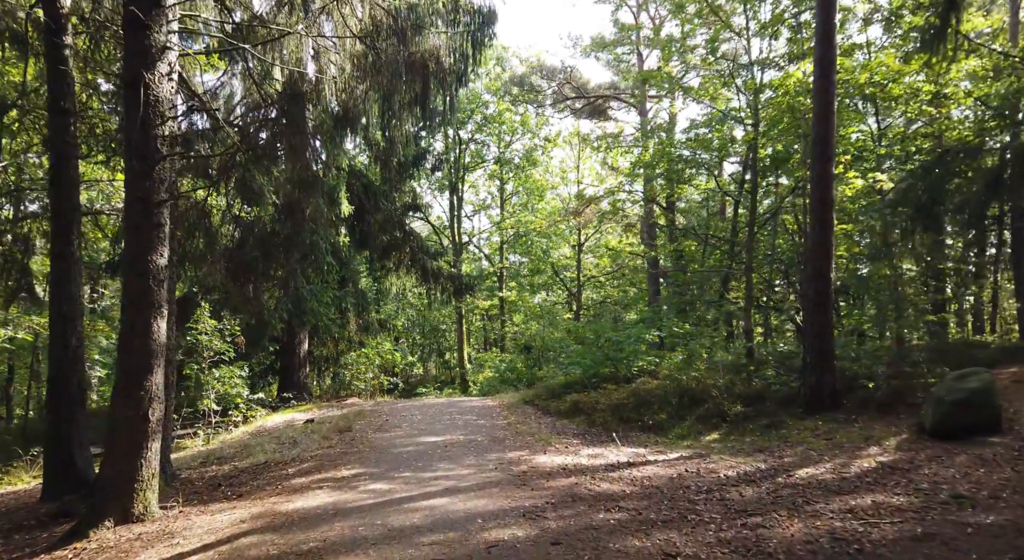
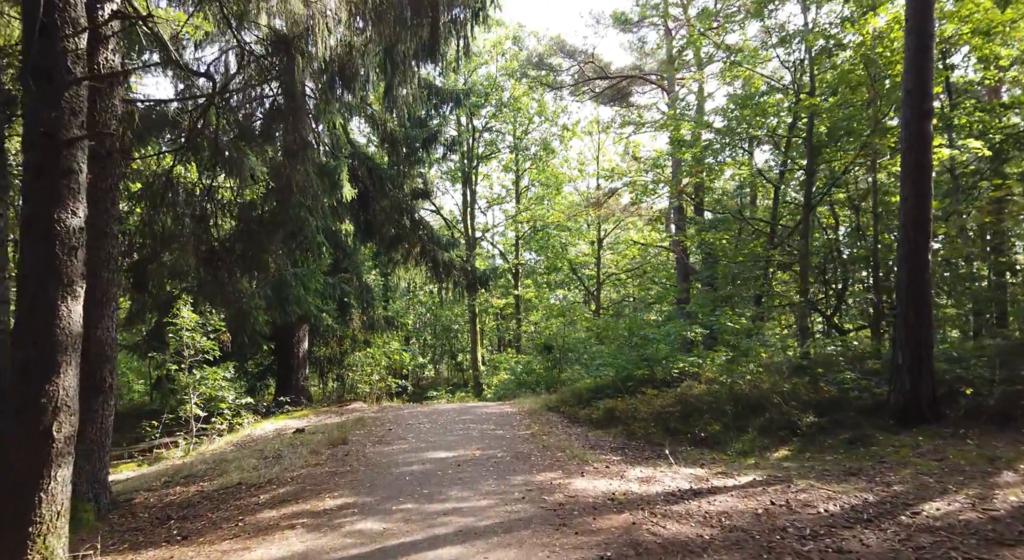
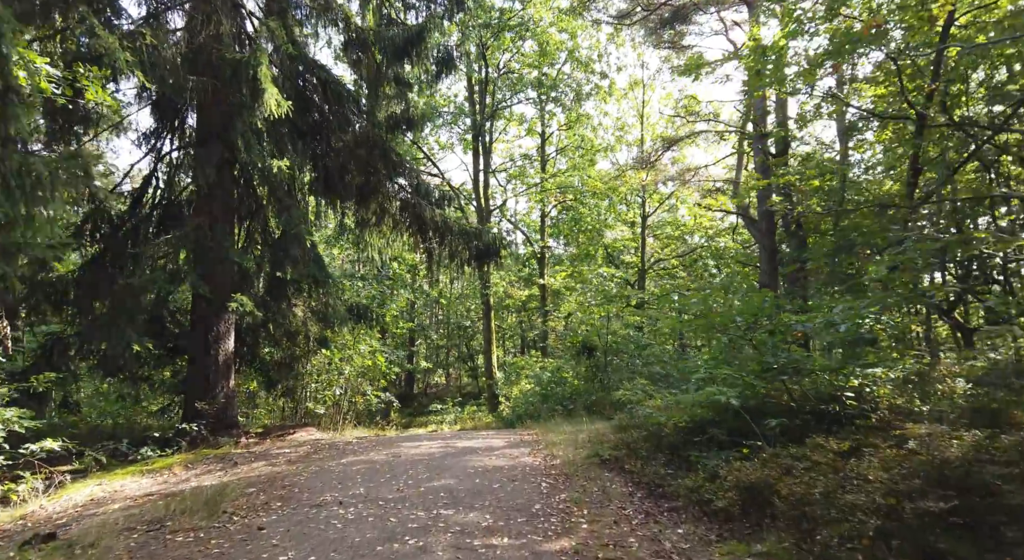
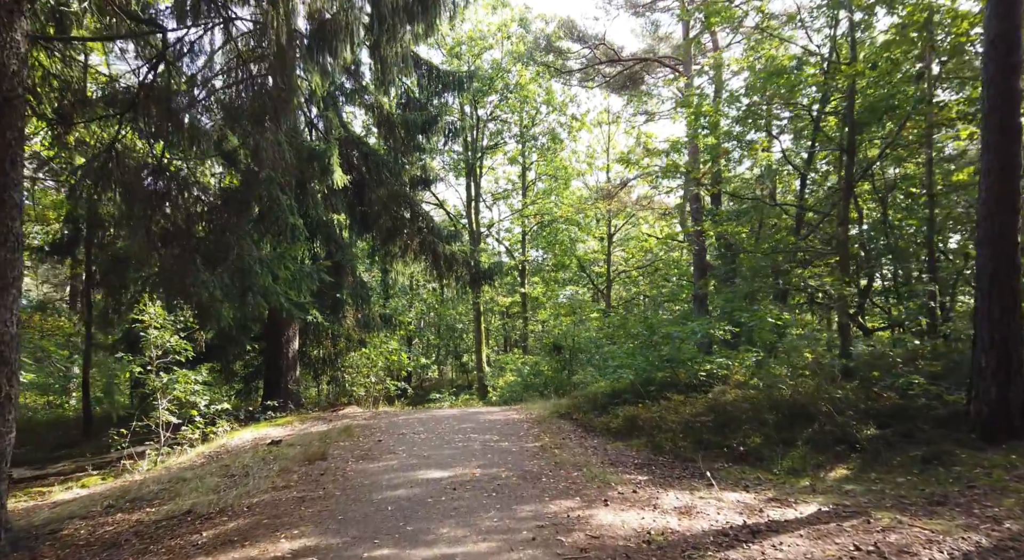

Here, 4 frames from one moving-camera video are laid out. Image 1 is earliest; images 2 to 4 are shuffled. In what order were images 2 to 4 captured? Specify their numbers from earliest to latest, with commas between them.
2, 4, 3
